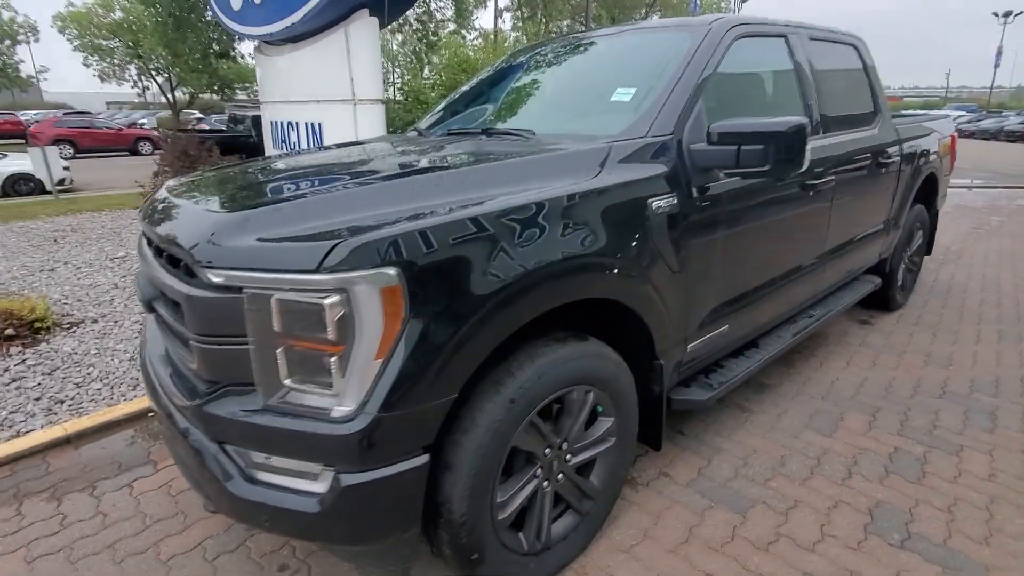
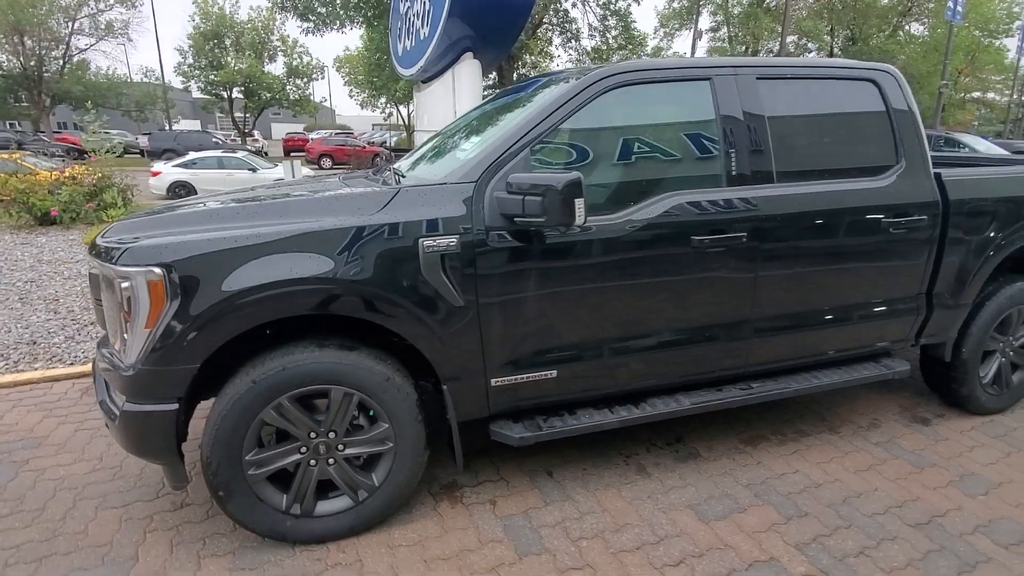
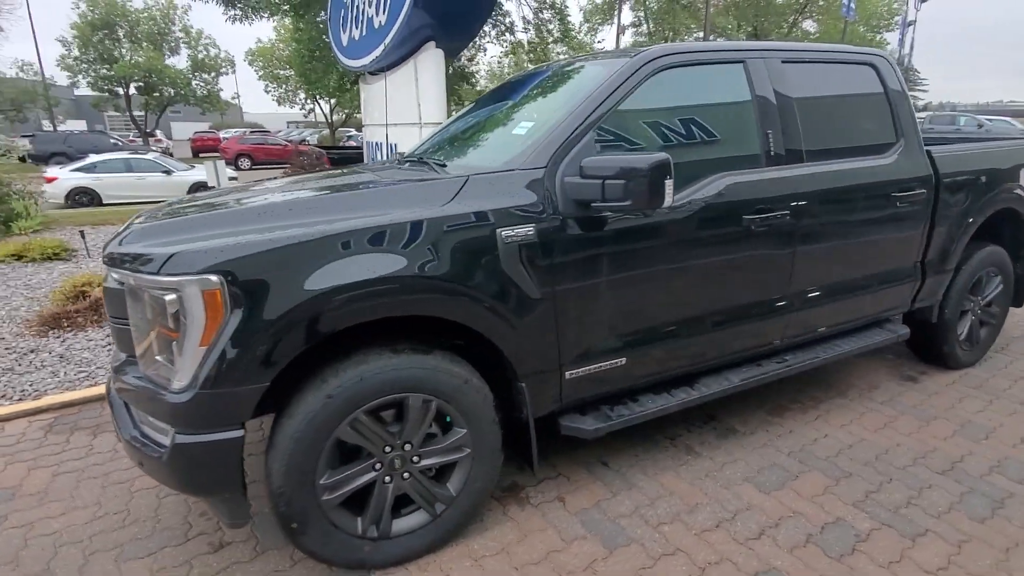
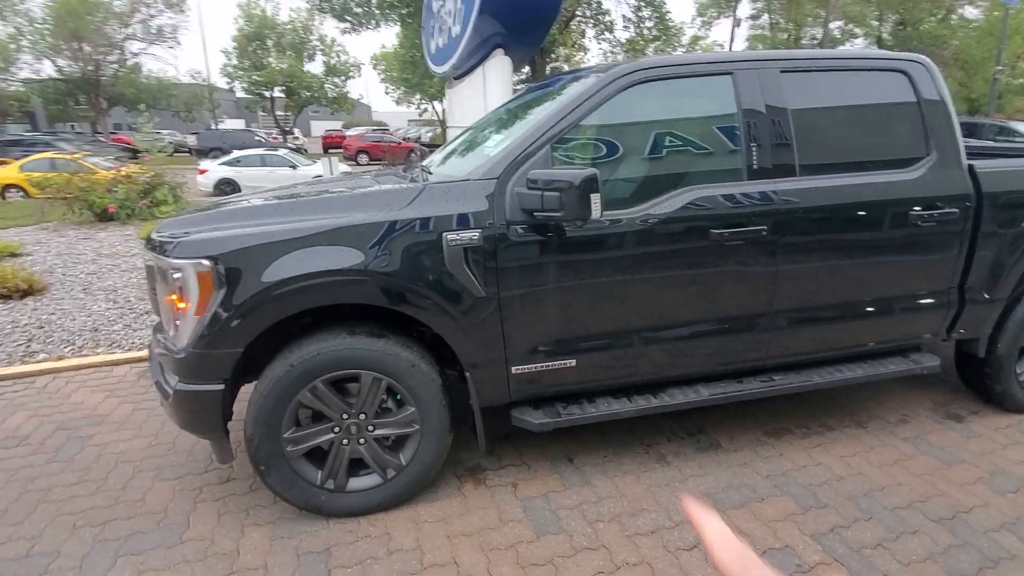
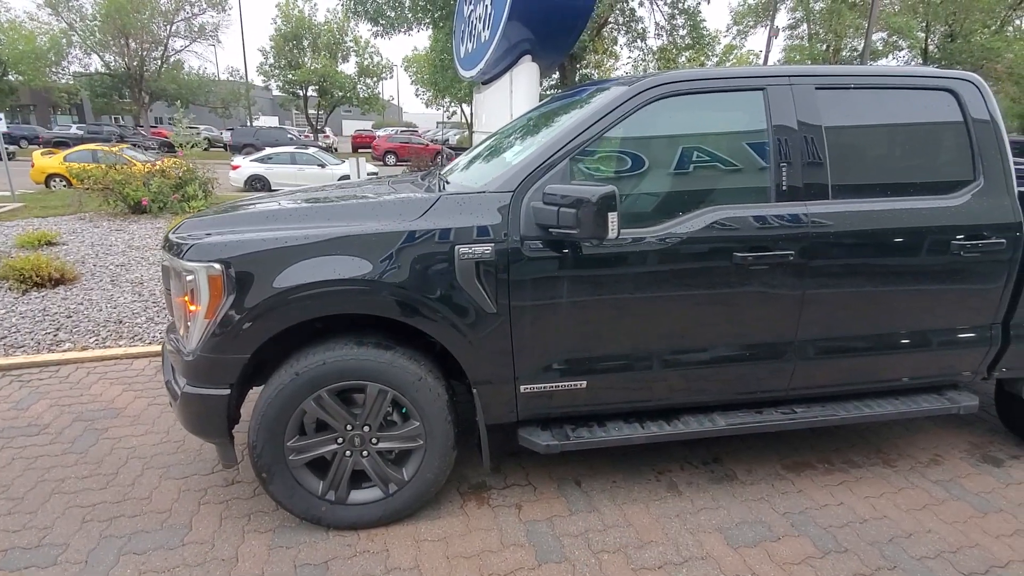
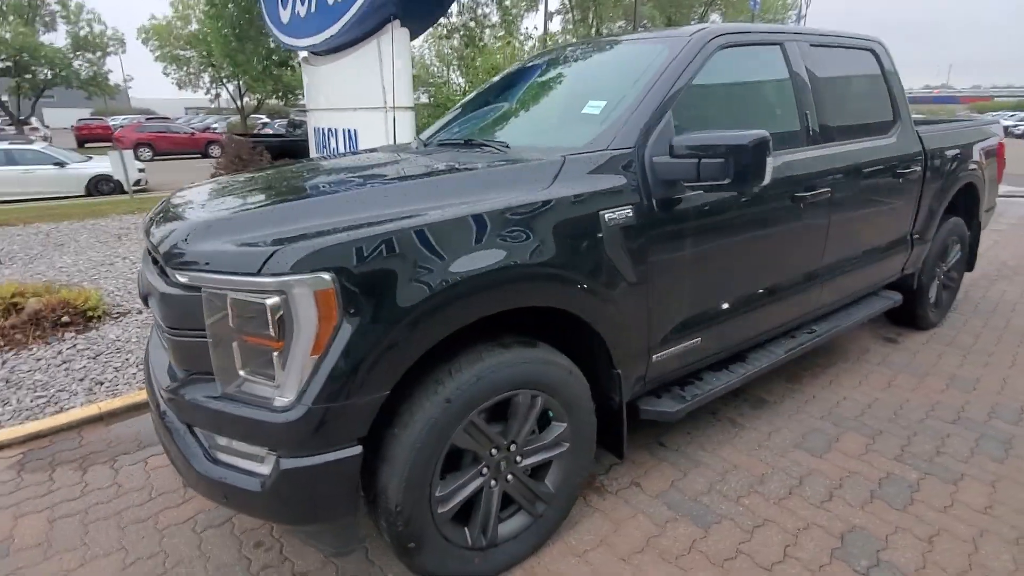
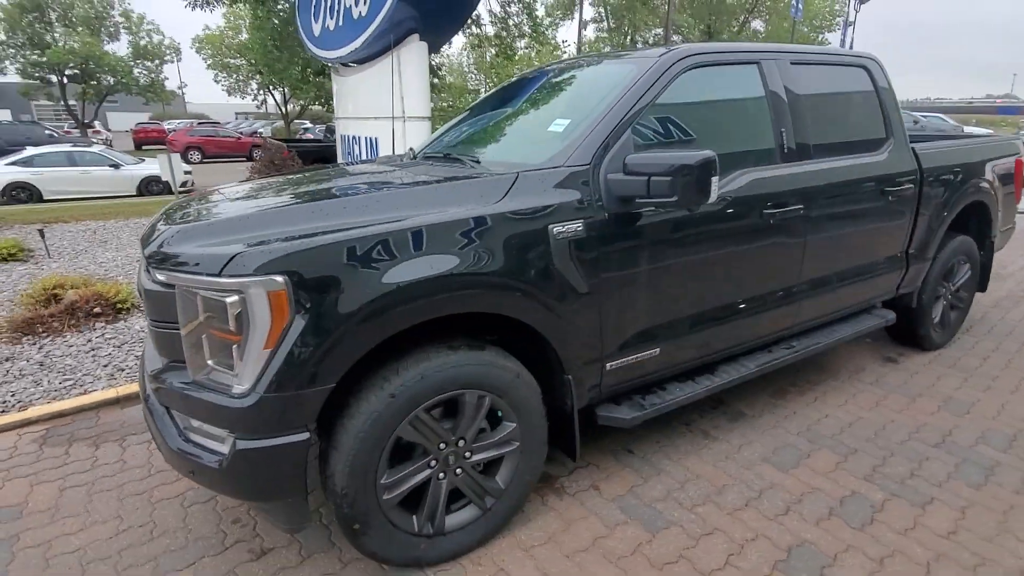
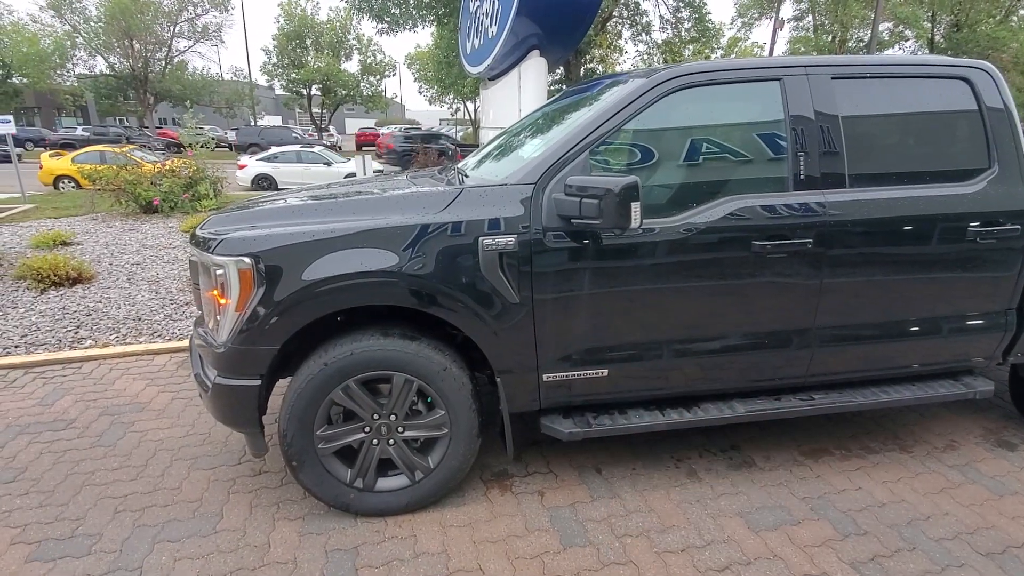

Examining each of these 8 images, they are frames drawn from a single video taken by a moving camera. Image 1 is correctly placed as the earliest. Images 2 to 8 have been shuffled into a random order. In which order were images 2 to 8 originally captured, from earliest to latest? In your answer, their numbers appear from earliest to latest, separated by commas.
6, 7, 3, 2, 4, 8, 5
